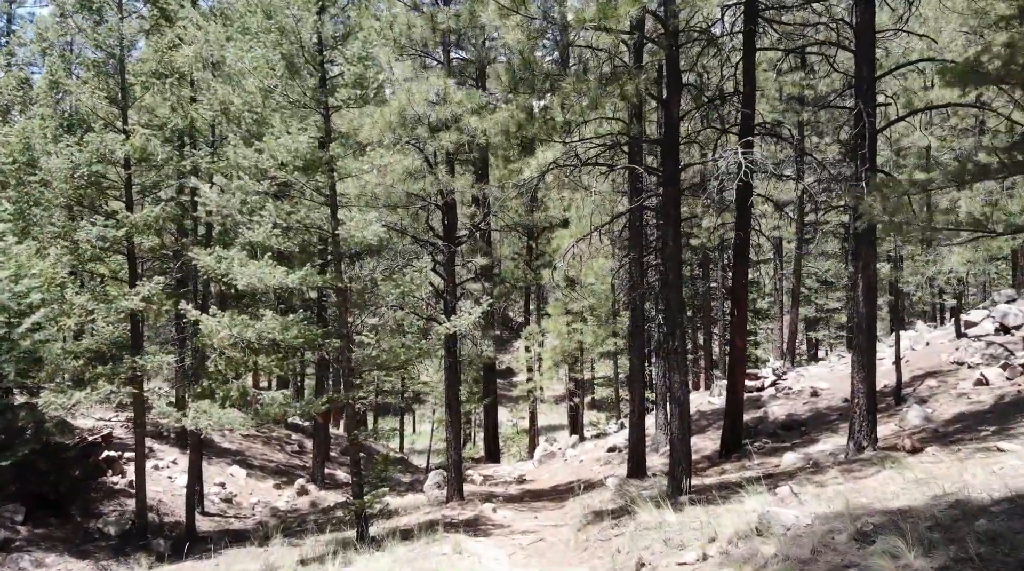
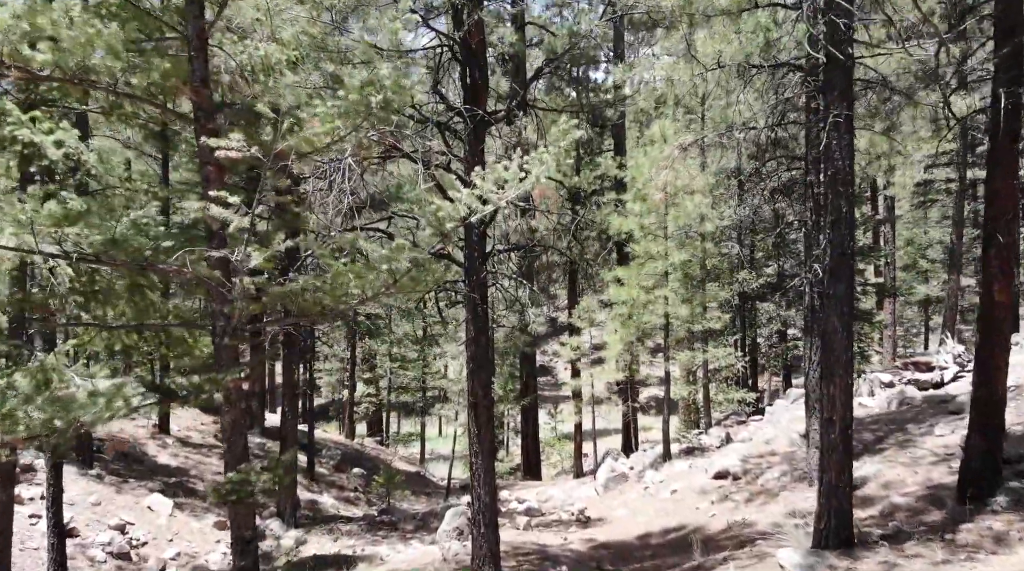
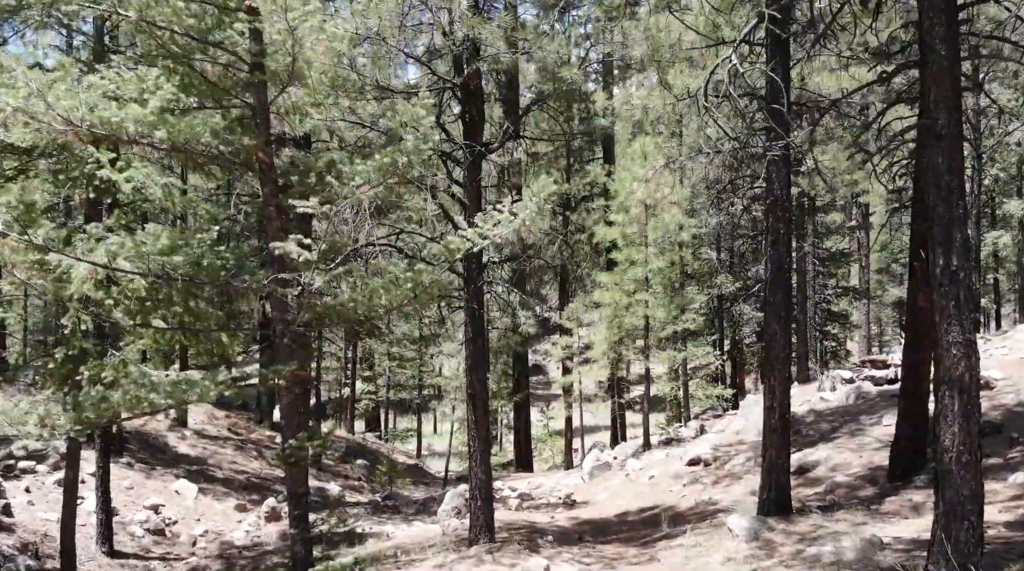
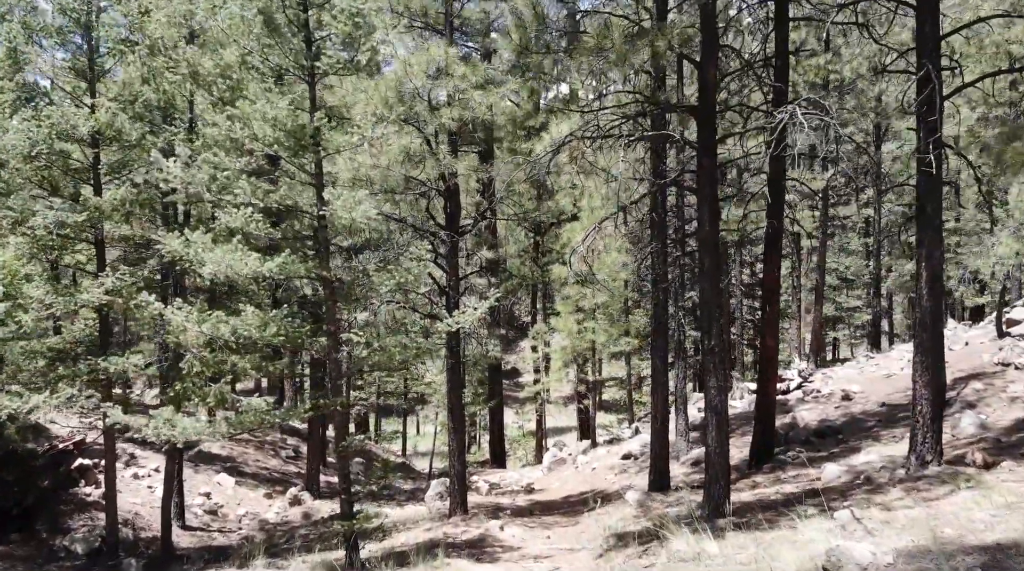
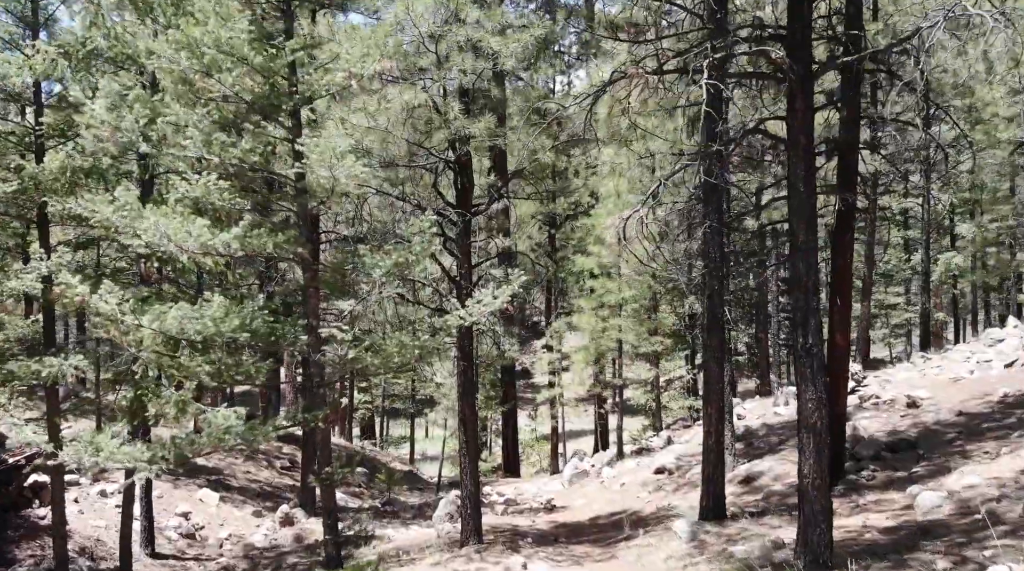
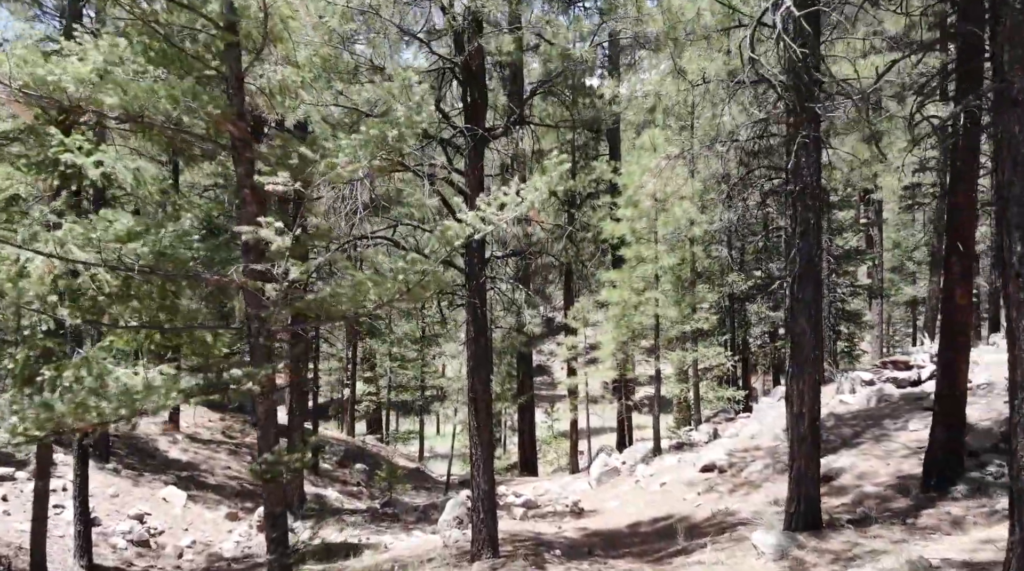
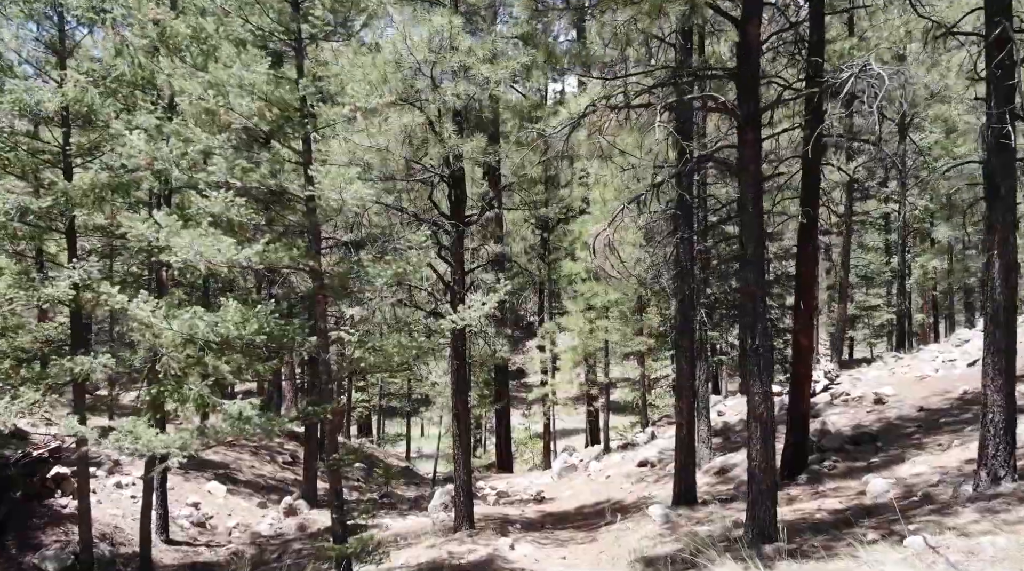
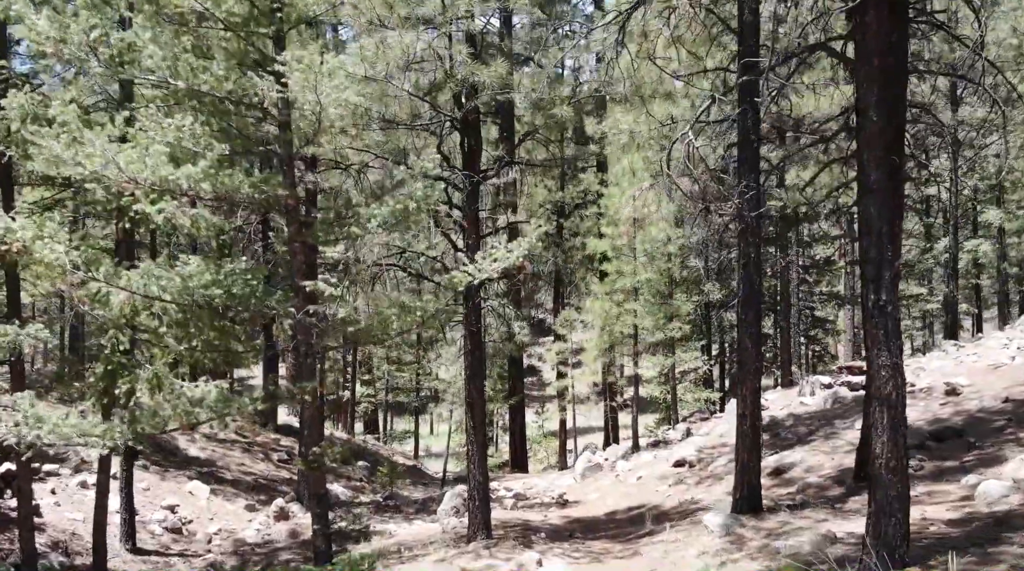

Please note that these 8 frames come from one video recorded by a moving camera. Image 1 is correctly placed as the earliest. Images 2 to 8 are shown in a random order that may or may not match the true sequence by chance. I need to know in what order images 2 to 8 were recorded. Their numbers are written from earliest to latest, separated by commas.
4, 7, 5, 8, 3, 6, 2
